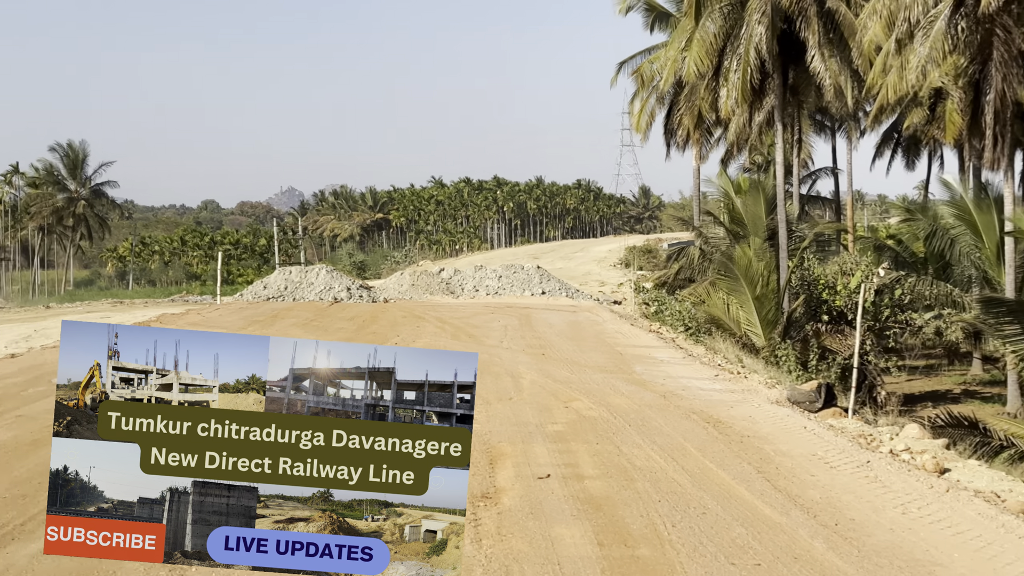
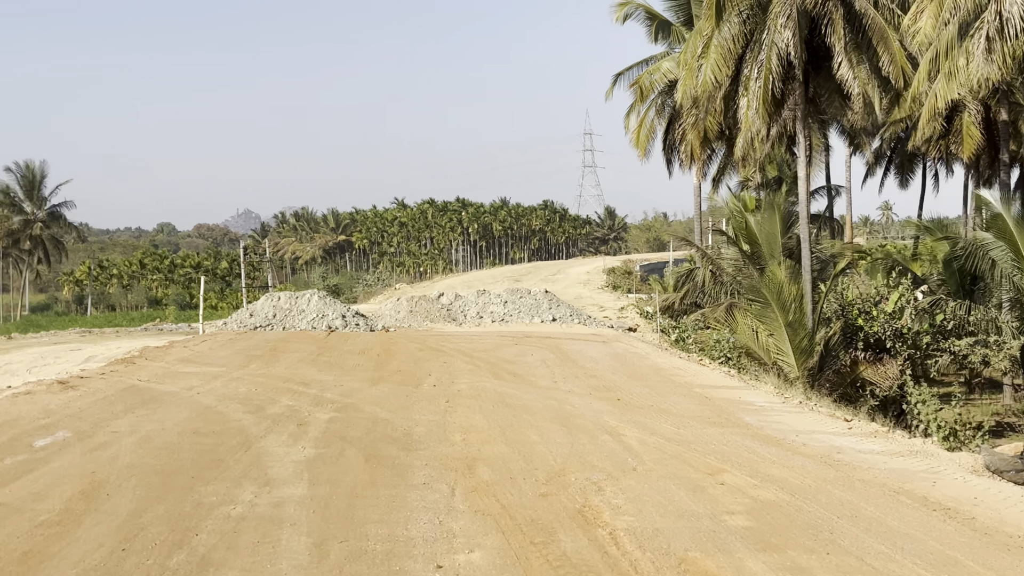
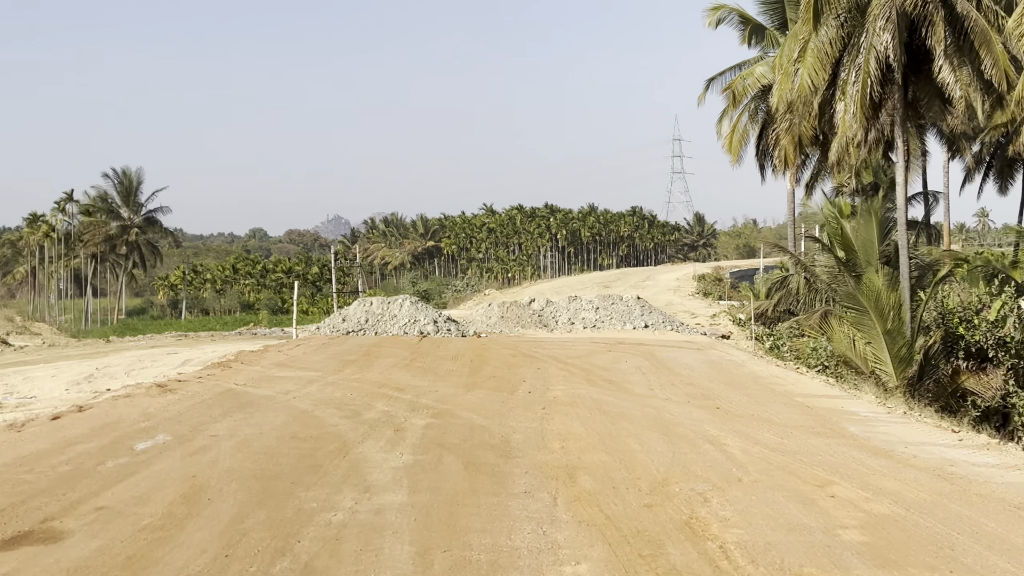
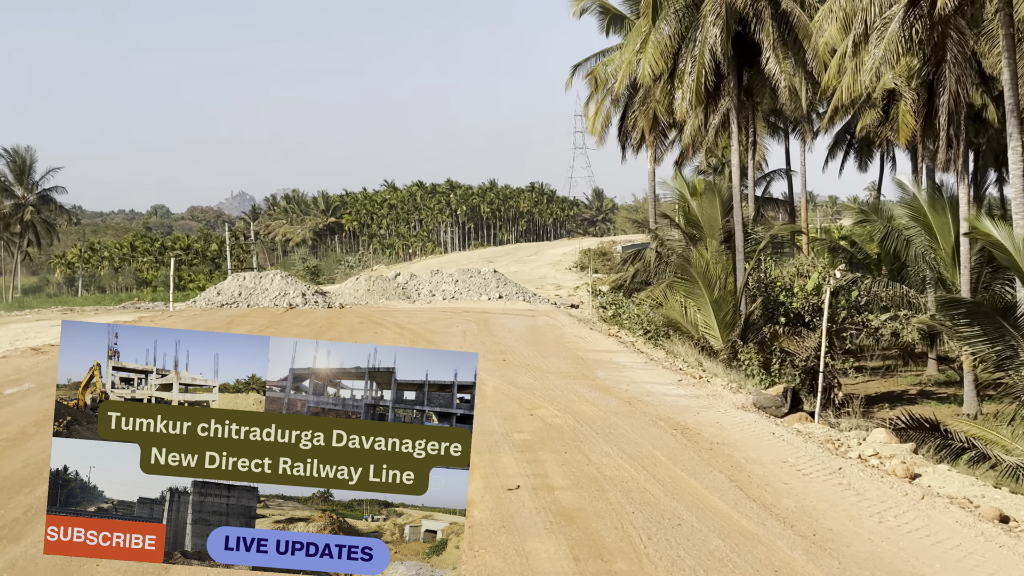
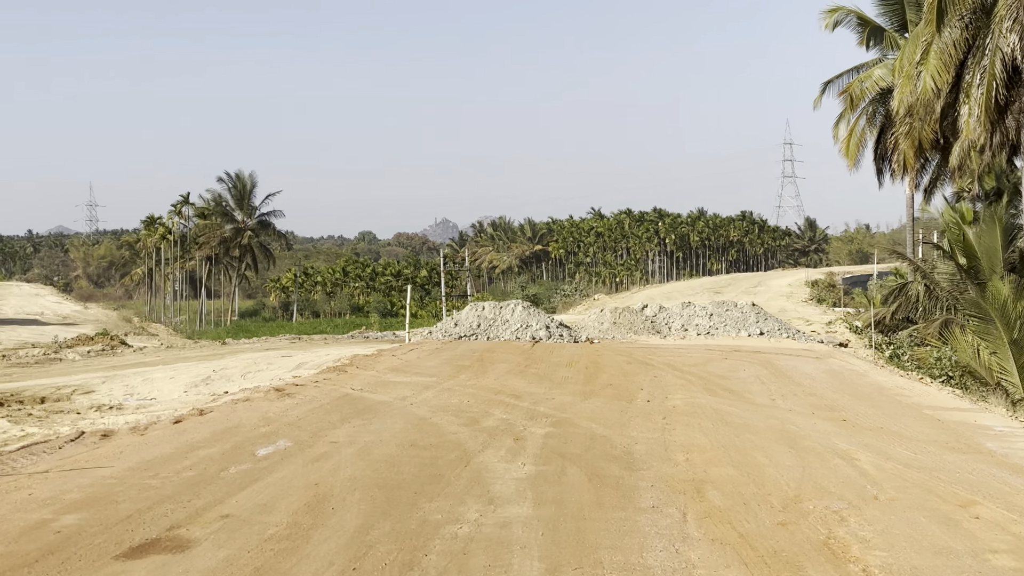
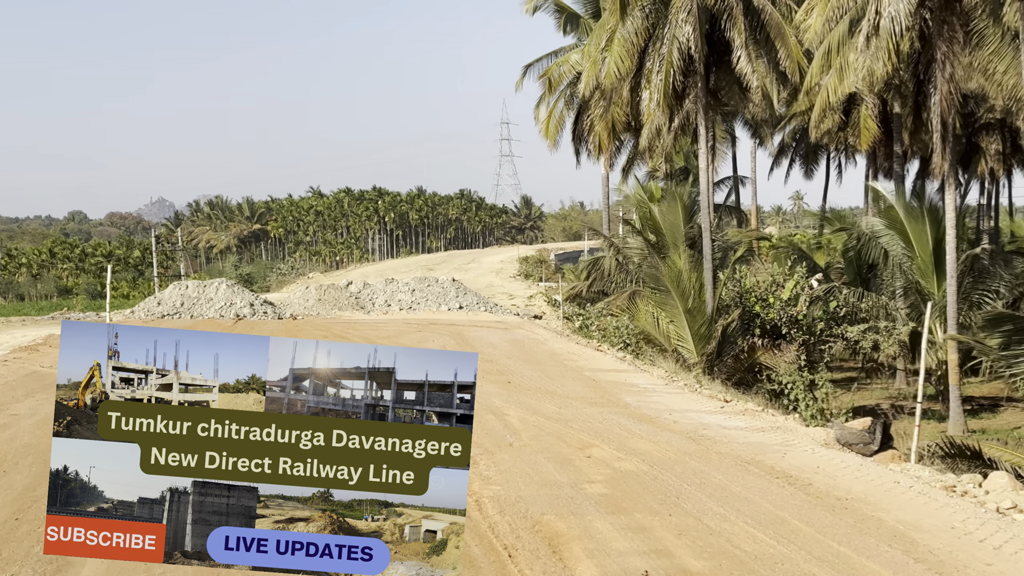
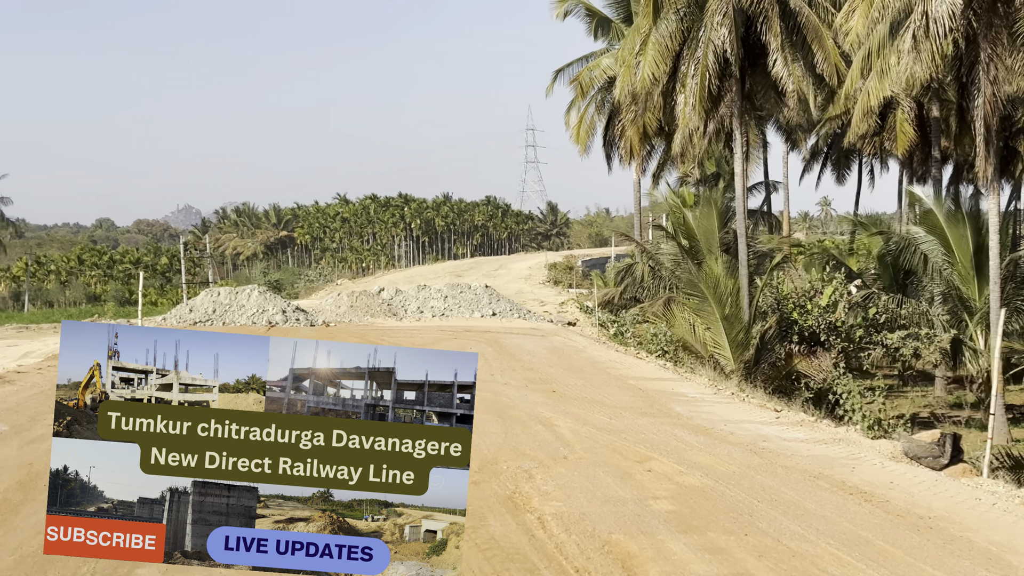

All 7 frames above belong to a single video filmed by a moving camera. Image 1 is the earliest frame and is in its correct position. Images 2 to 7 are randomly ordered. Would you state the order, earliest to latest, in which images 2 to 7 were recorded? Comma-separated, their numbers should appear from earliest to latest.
4, 6, 7, 2, 3, 5
